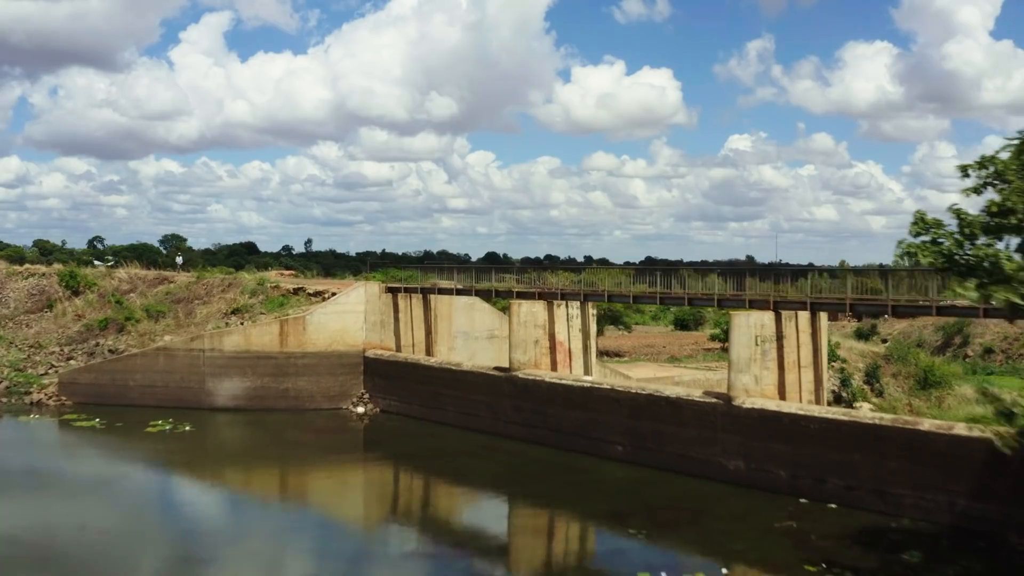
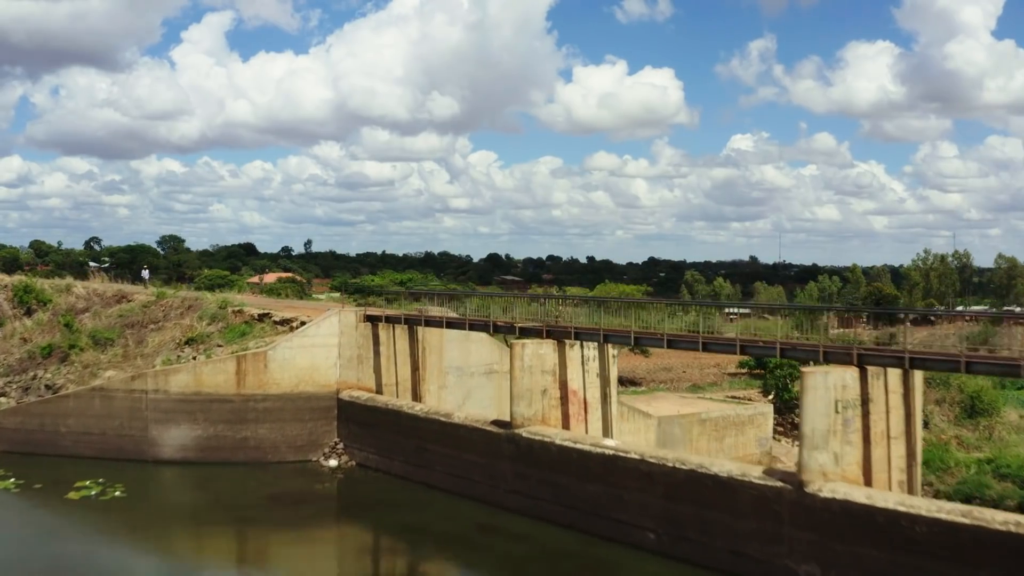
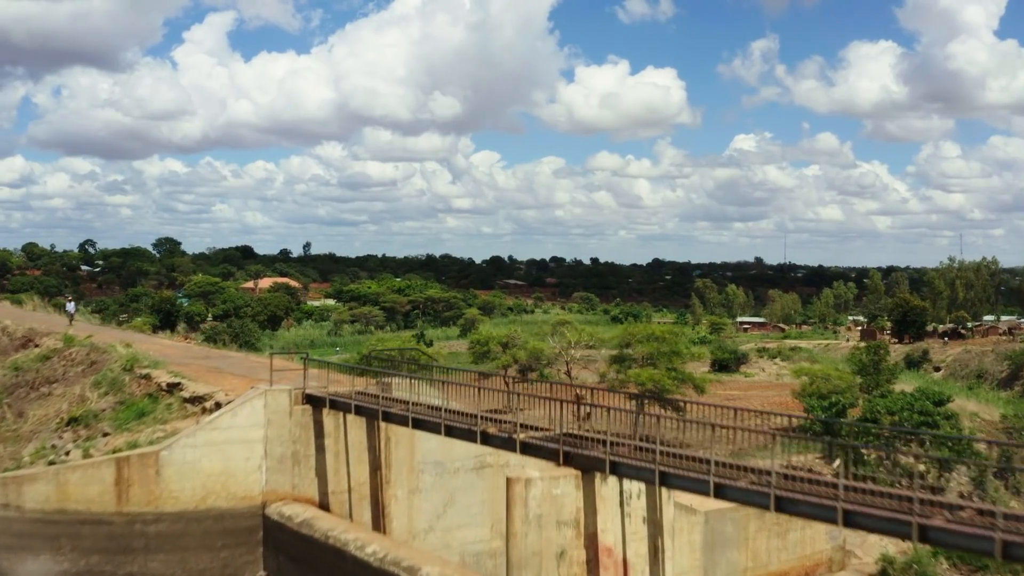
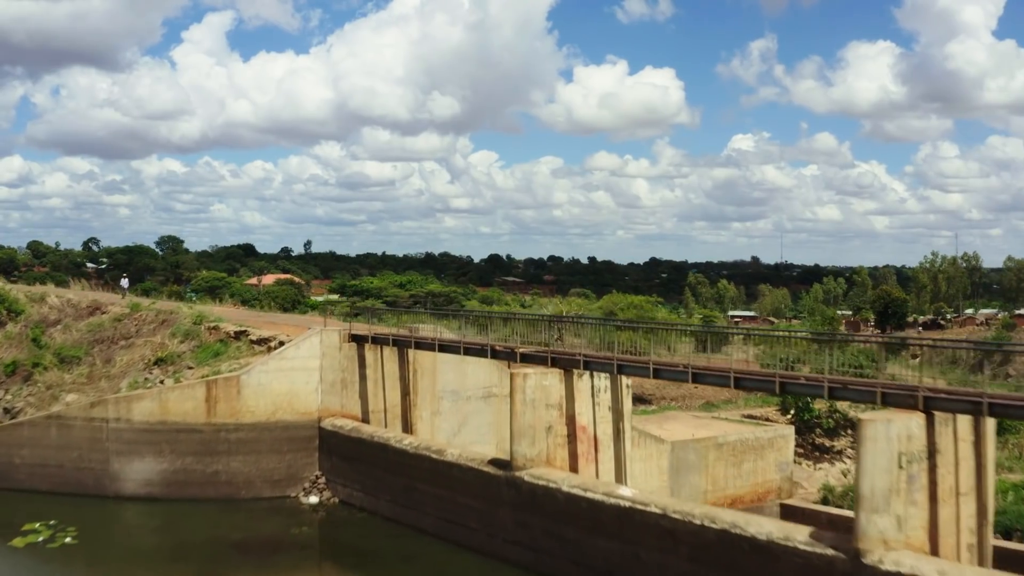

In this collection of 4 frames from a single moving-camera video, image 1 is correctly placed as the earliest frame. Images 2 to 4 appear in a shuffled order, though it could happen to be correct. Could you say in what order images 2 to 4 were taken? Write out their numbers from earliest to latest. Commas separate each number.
2, 4, 3
